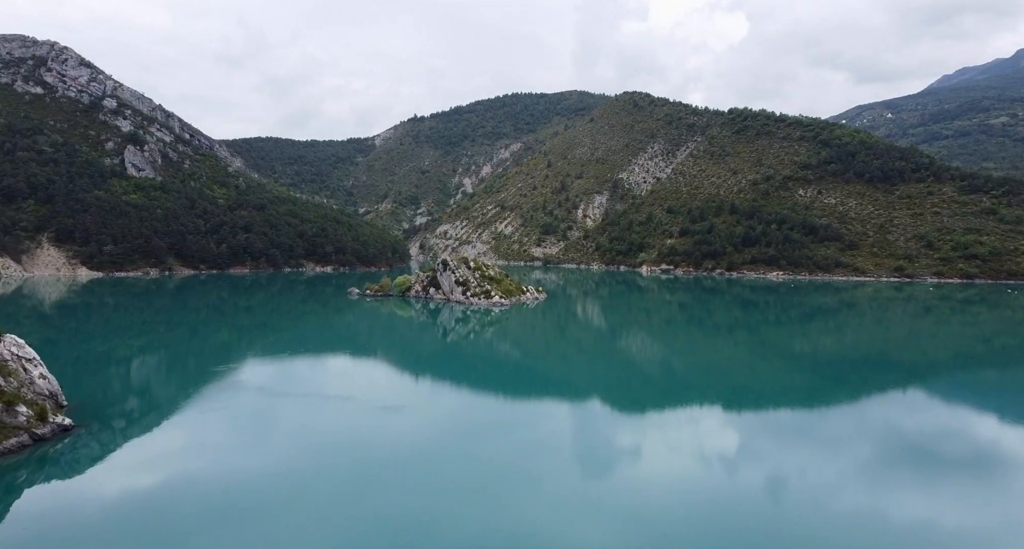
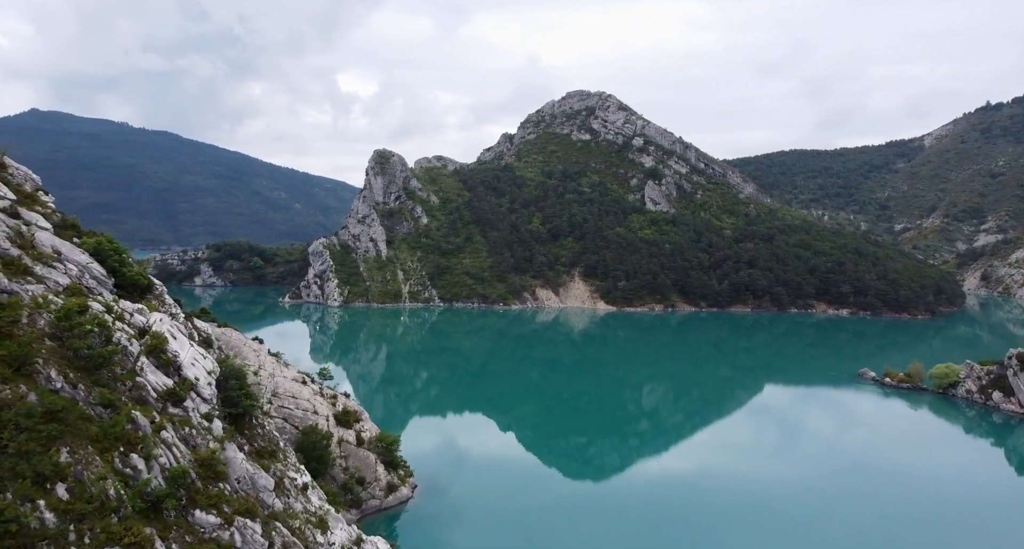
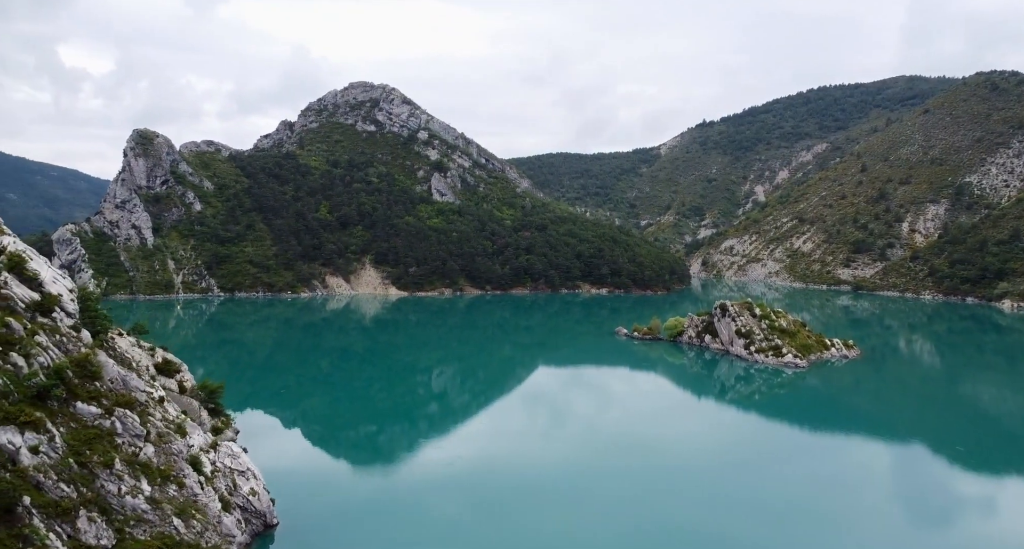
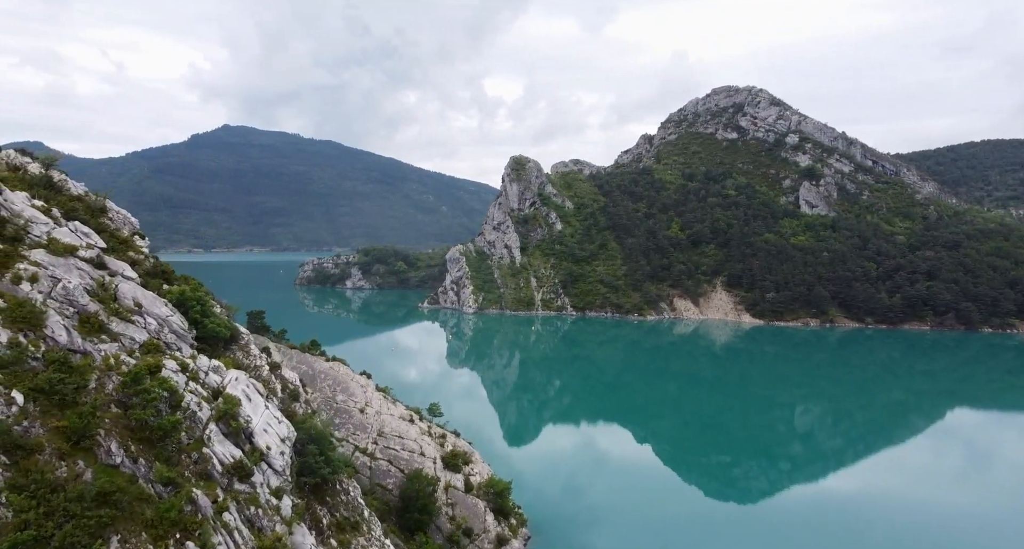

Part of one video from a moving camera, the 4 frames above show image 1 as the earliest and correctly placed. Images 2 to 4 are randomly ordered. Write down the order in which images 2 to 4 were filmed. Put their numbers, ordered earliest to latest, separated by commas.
3, 2, 4
